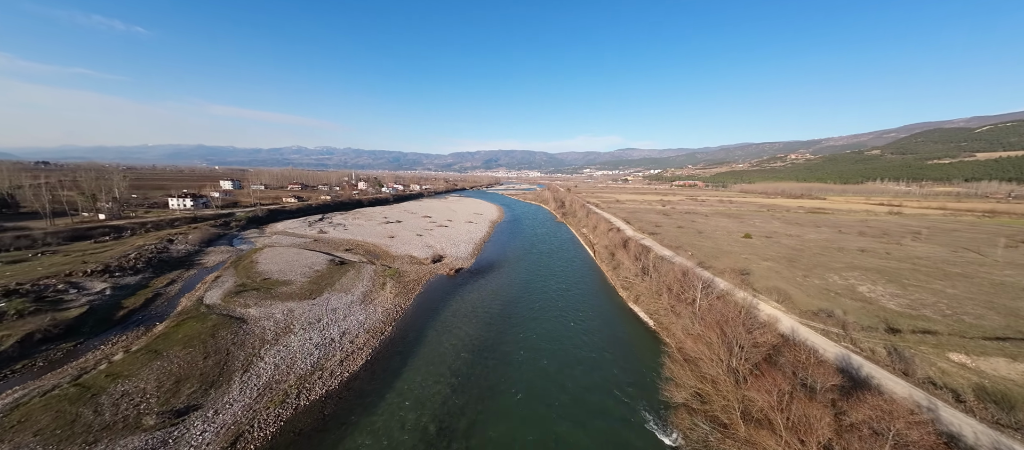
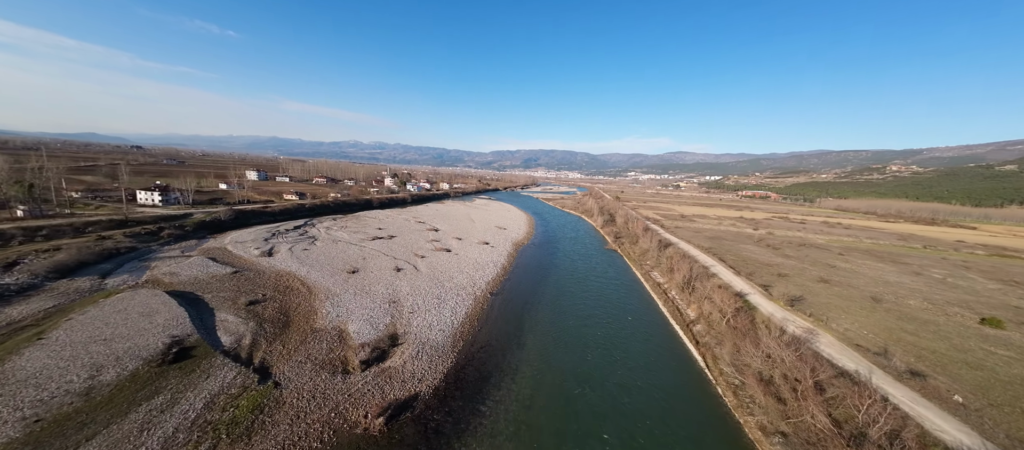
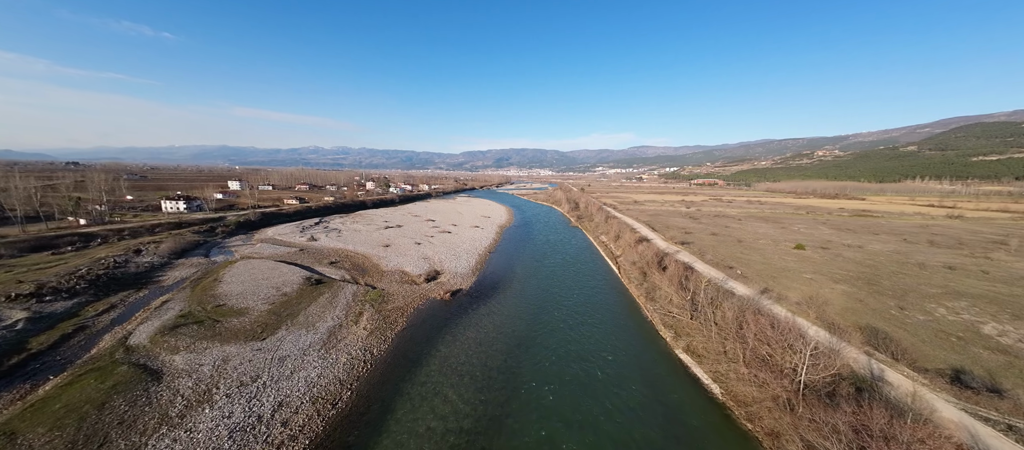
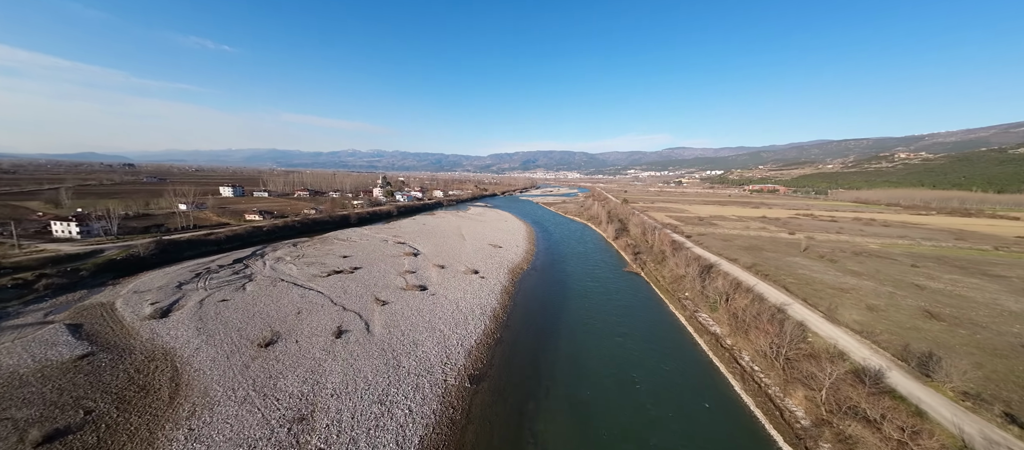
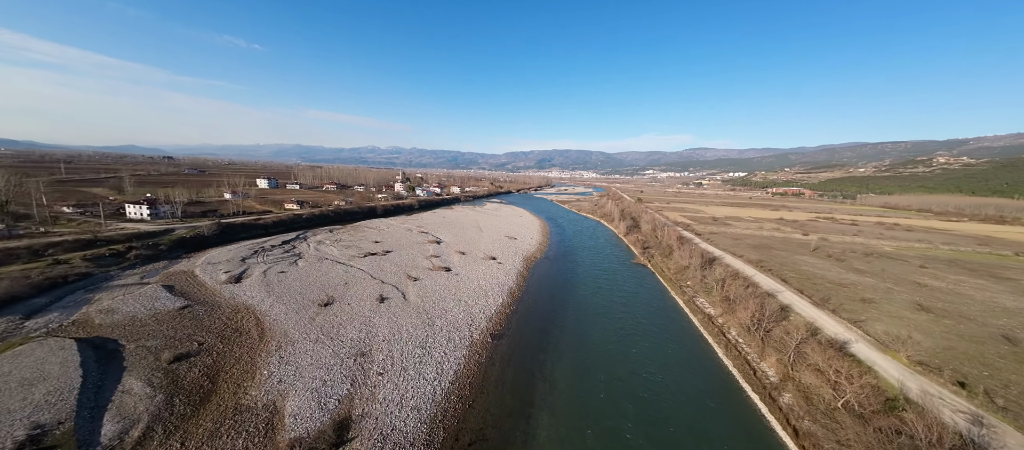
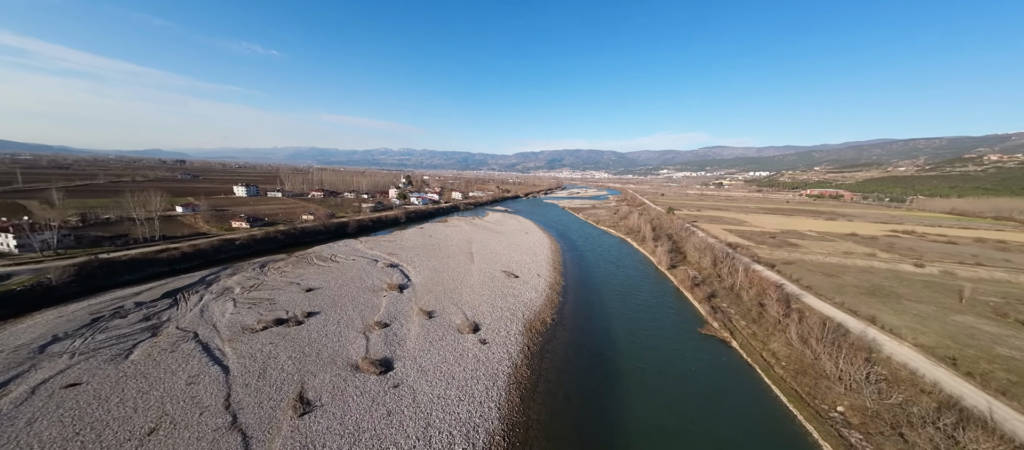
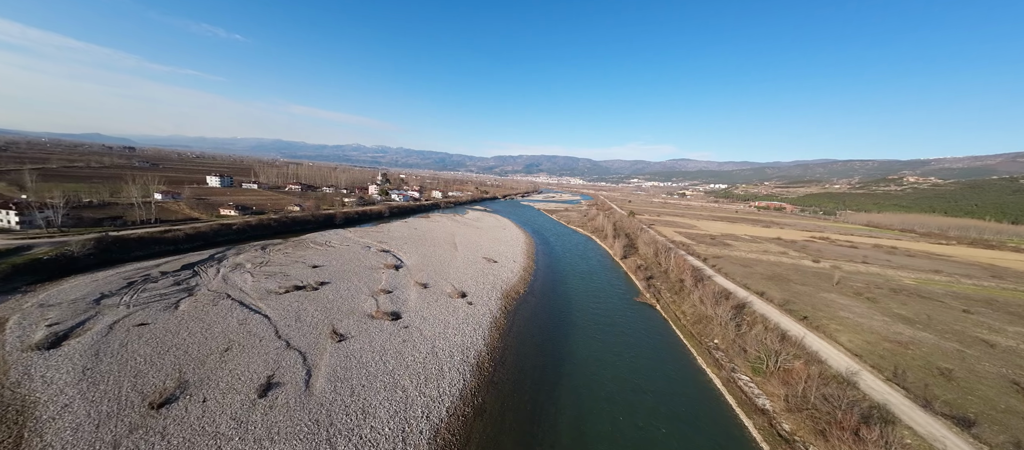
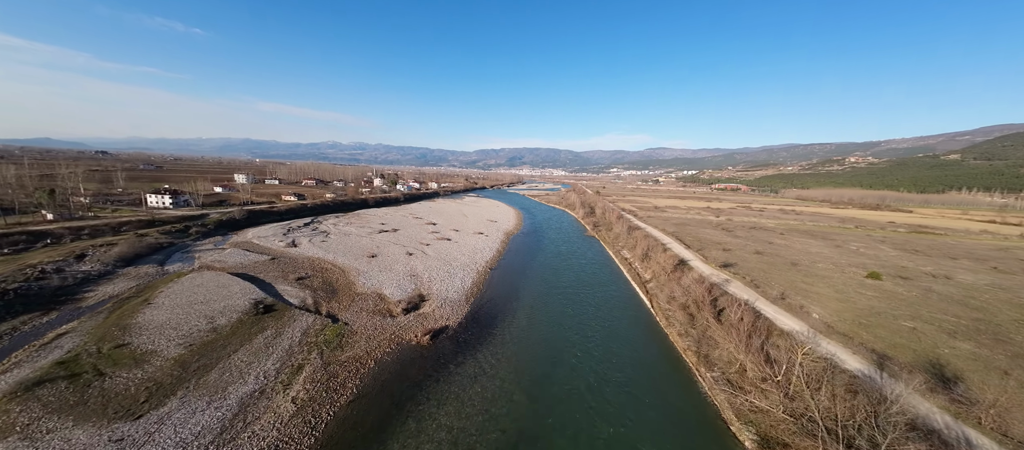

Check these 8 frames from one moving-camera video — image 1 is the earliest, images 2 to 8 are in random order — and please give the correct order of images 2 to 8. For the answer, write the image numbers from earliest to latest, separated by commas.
3, 8, 2, 5, 4, 7, 6
